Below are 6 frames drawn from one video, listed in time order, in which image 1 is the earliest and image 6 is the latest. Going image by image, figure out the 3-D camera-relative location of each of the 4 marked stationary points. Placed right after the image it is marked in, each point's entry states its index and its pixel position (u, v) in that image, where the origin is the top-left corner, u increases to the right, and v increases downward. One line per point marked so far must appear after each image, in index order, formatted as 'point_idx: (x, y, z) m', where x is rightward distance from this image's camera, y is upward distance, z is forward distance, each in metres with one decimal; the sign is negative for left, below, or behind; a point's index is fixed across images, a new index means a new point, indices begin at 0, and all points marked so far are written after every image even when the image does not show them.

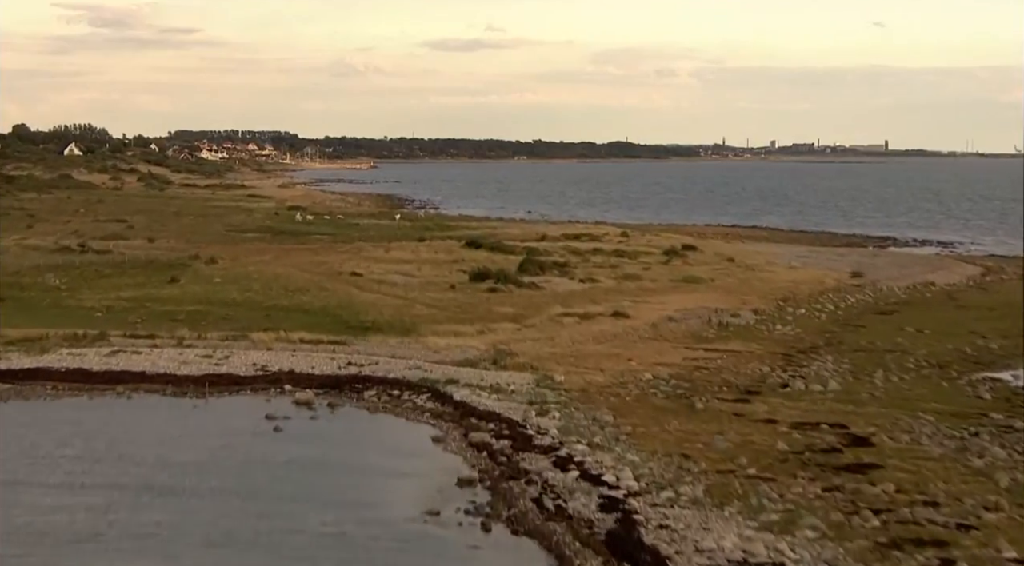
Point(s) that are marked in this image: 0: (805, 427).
0: (+5.0, -2.4, +19.8) m
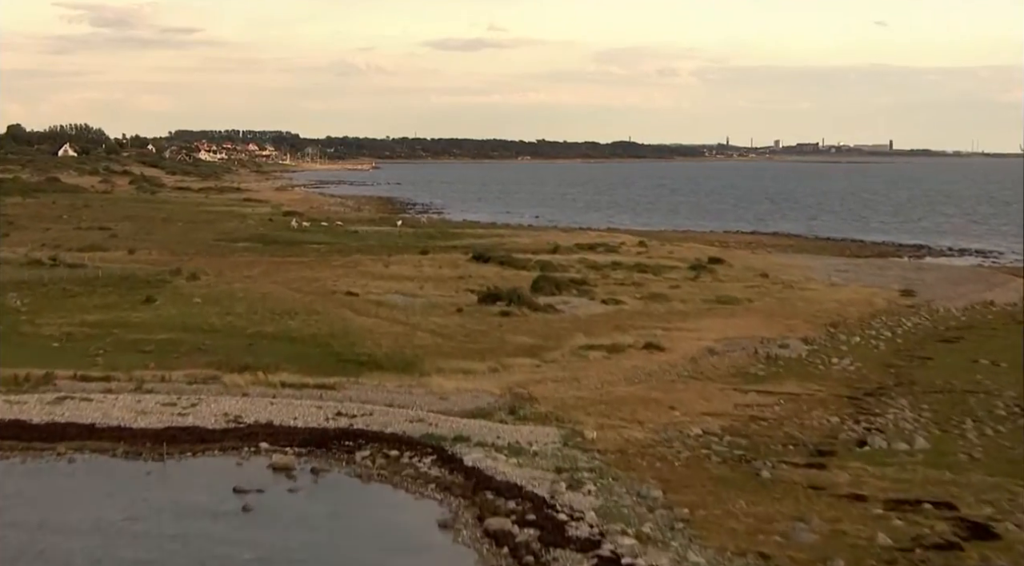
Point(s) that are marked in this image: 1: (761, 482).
0: (+5.3, -3.1, +15.9) m
1: (+3.6, -2.9, +17.1) m
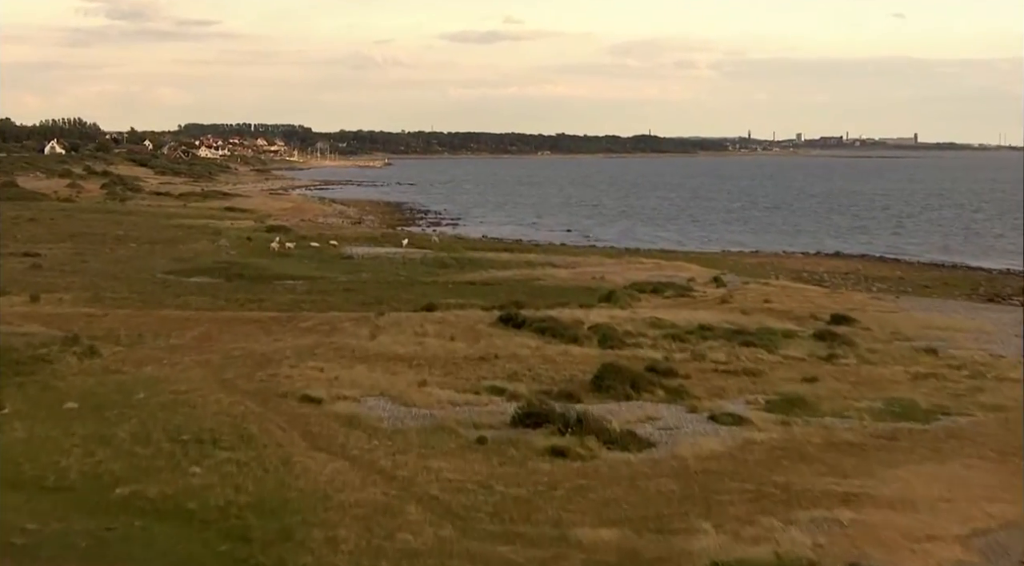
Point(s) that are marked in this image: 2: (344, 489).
0: (+6.0, -5.0, +3.3) m
1: (+4.3, -4.8, +4.5) m
2: (-2.5, -3.0, +17.0) m
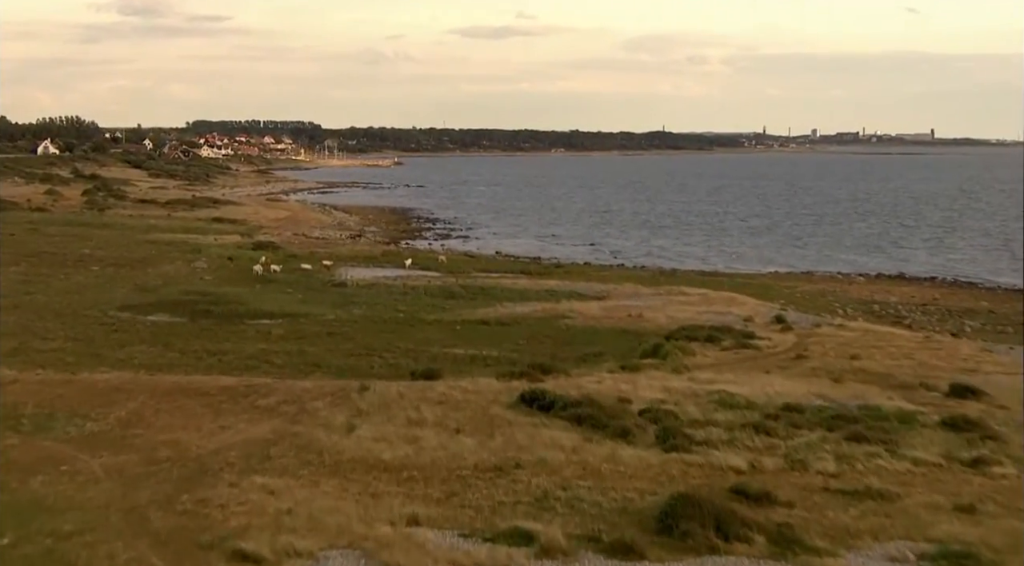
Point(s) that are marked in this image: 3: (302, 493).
0: (+6.2, -6.3, -3.8) m
1: (+4.6, -6.1, -2.6) m
2: (-2.1, -4.3, +10.0) m
3: (-3.1, -3.0, +17.1) m
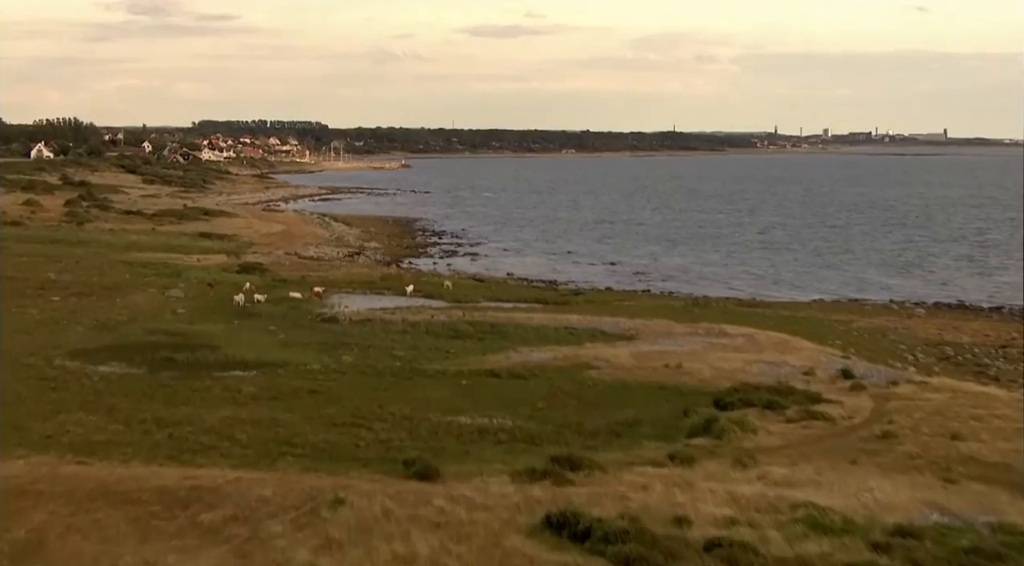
0: (+6.3, -7.5, -9.3) m
1: (+4.7, -7.3, -8.0) m
2: (-1.9, -5.4, +4.6) m
3: (-2.8, -4.2, +11.7) m
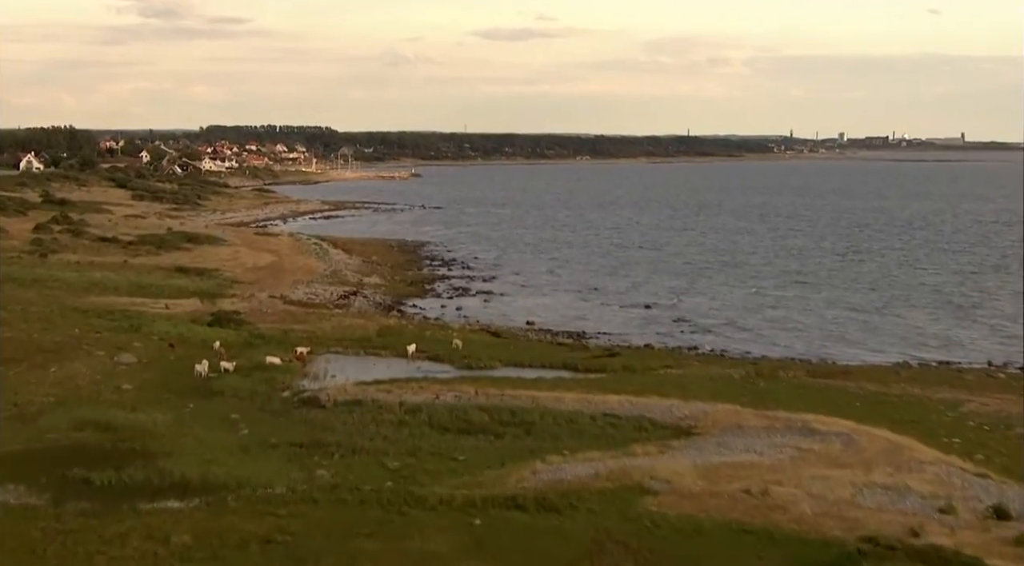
0: (+6.5, -9.4, -17.1) m
1: (+4.8, -9.2, -15.8) m
2: (-1.6, -7.3, -3.1) m
3: (-2.4, -6.0, +4.0) m
